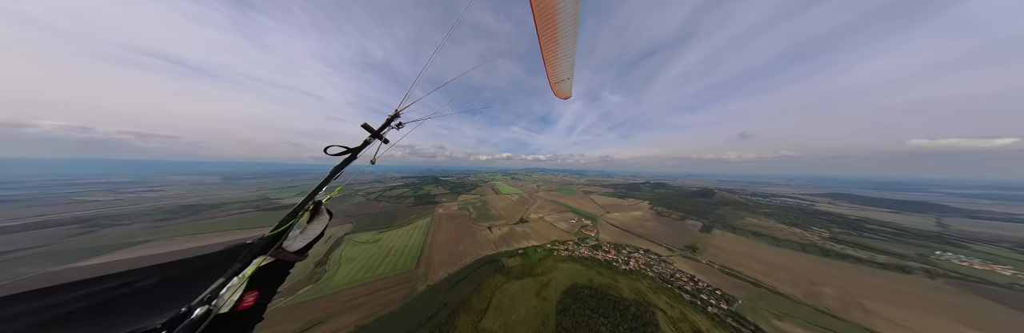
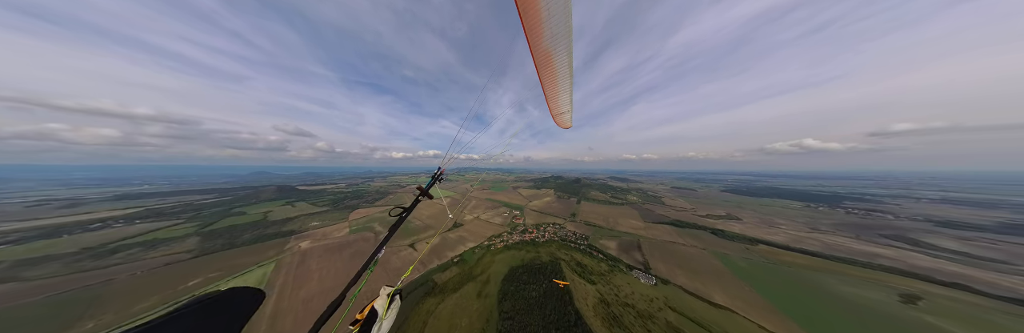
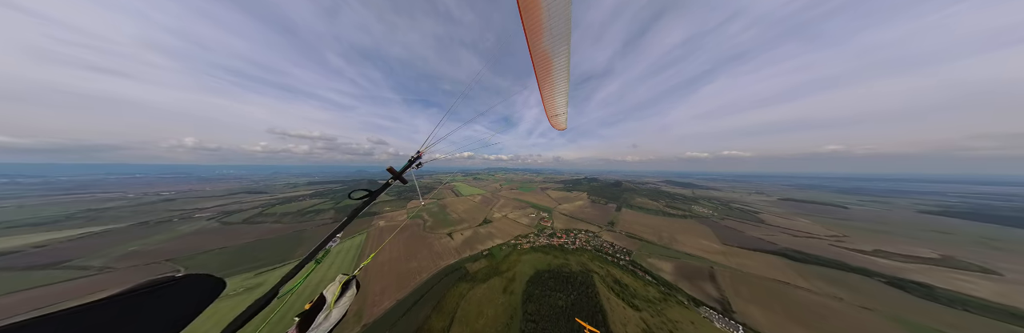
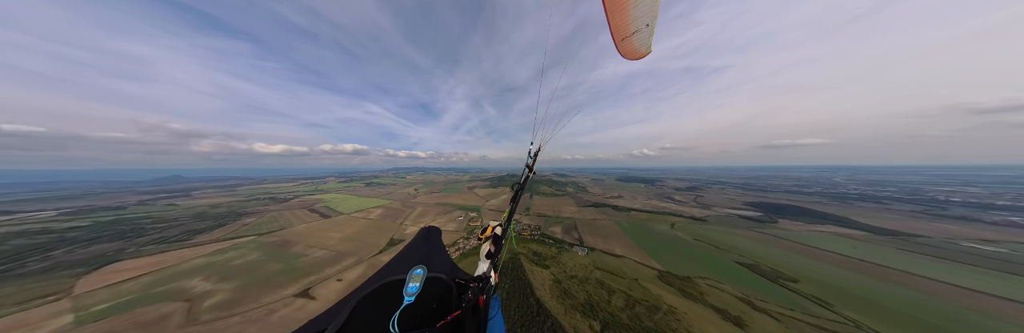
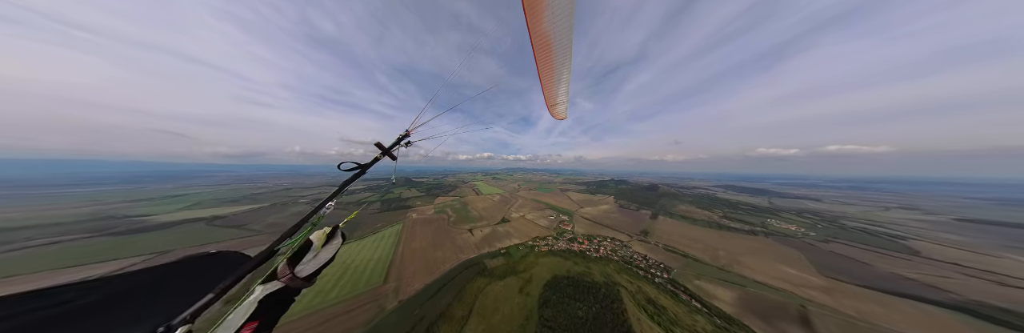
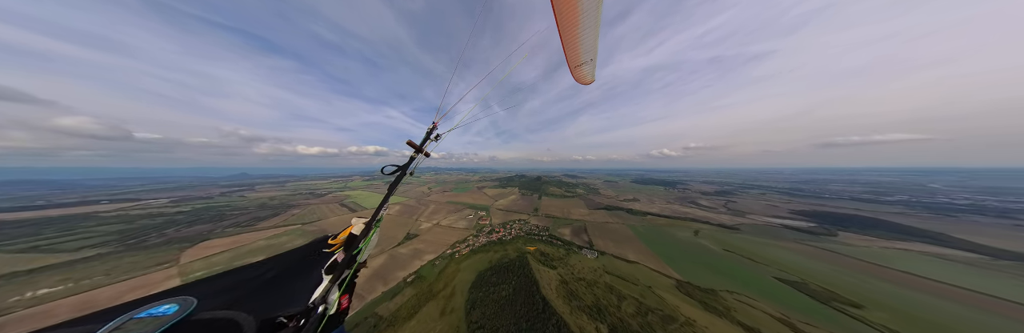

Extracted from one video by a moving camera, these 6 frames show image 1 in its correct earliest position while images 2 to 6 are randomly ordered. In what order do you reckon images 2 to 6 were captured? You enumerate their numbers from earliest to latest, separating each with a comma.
5, 3, 2, 6, 4
